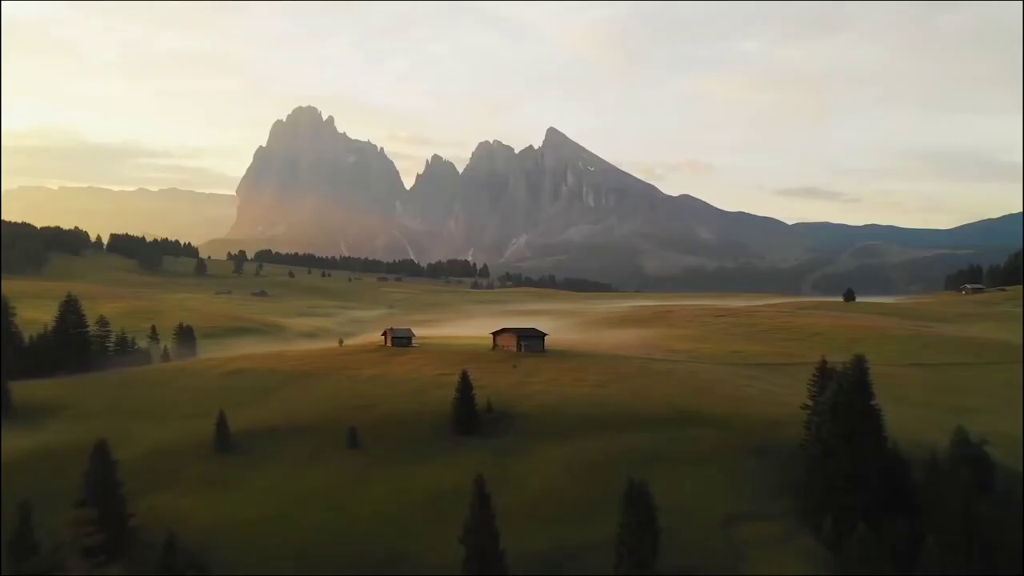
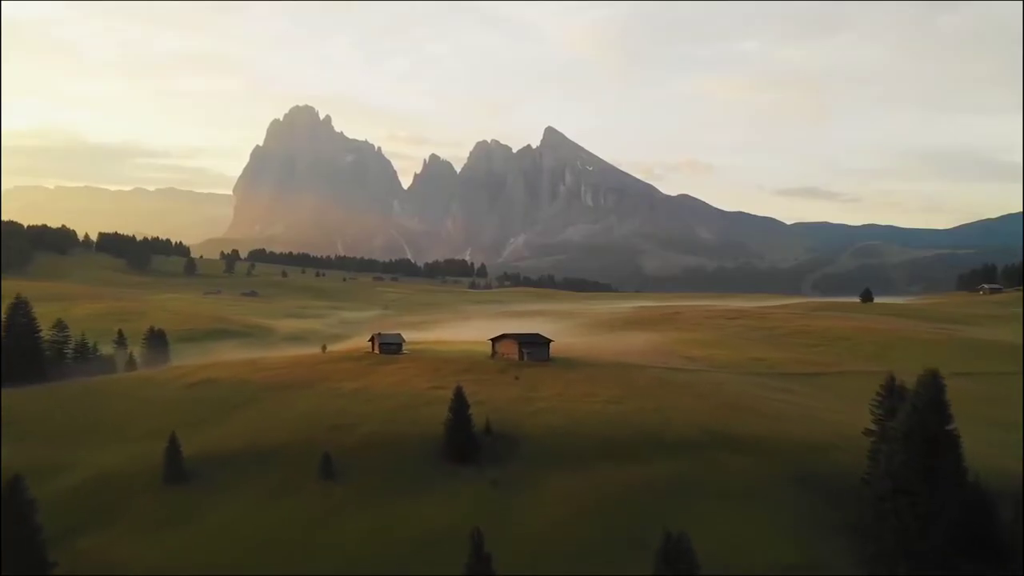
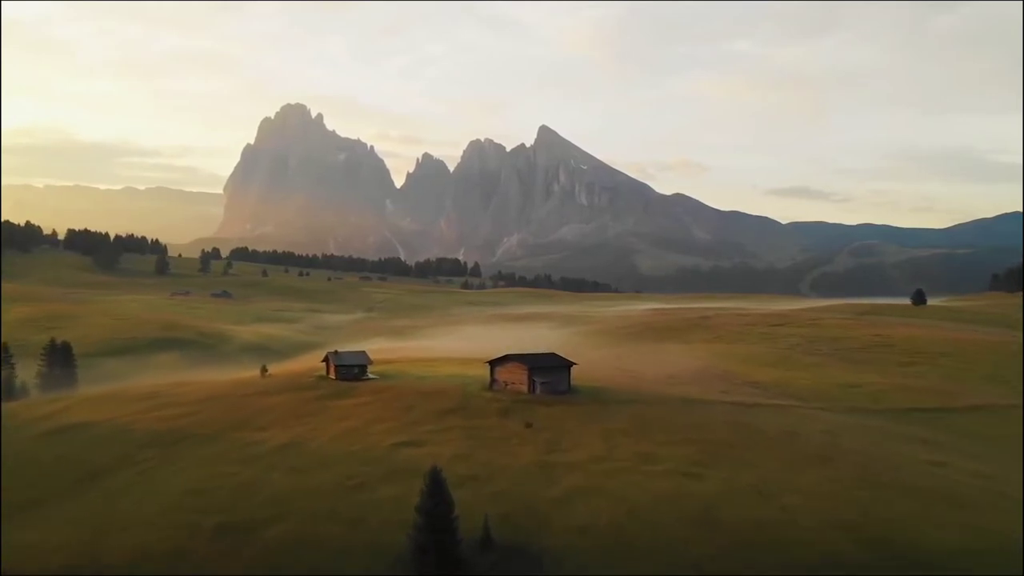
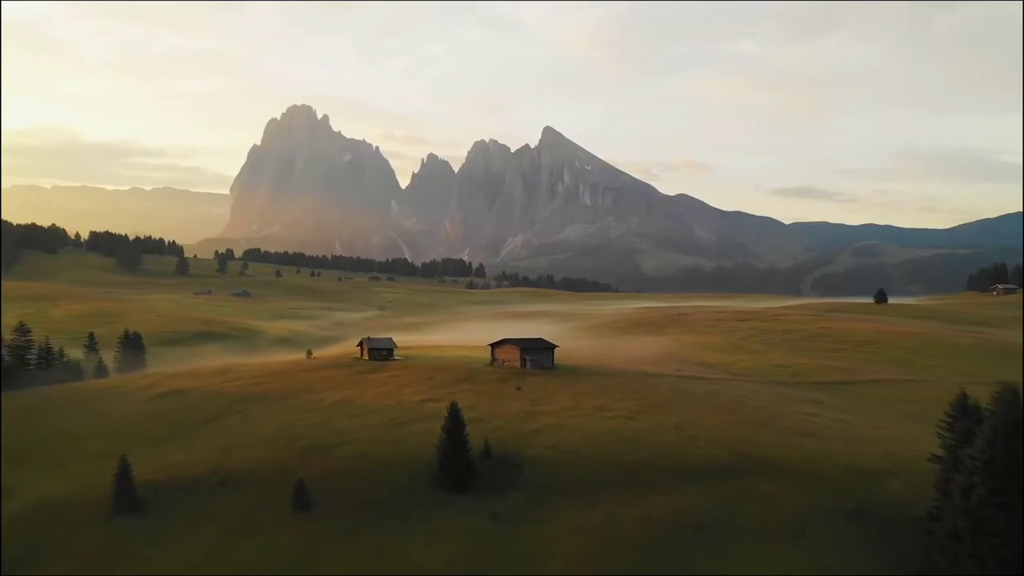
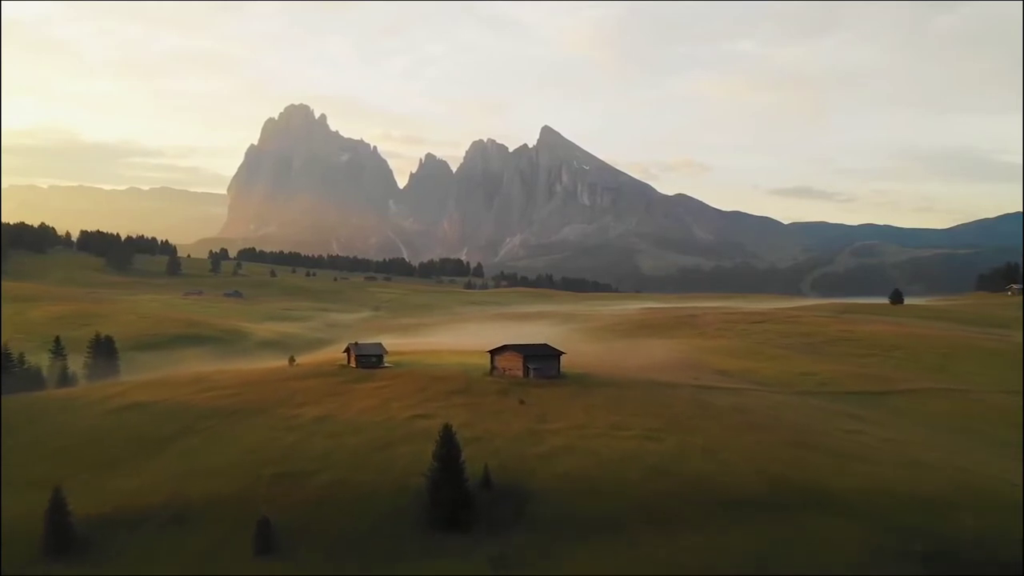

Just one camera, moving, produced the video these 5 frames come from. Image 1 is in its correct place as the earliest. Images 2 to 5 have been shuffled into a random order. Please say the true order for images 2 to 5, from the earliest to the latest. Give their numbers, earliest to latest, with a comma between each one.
2, 4, 5, 3
